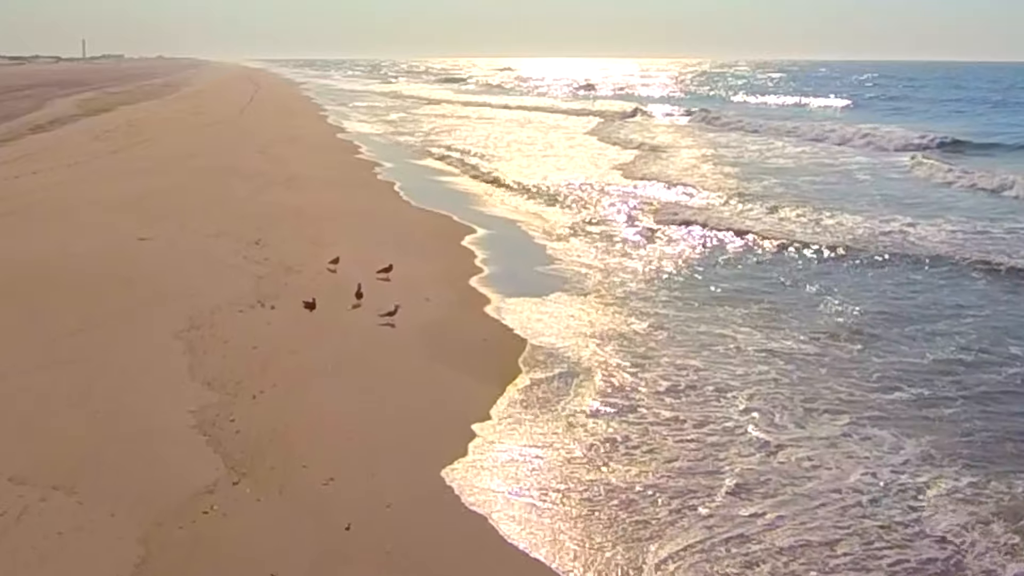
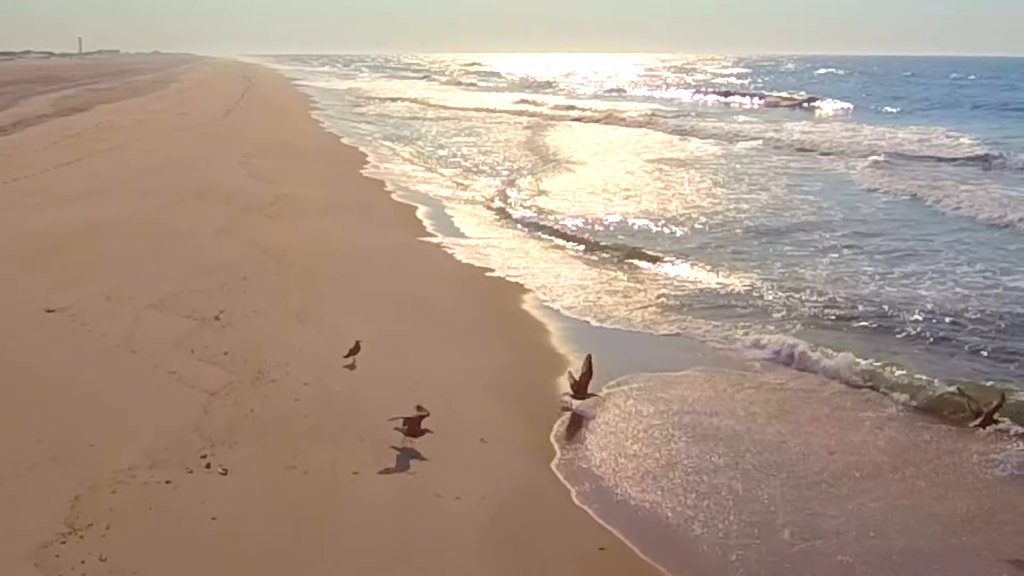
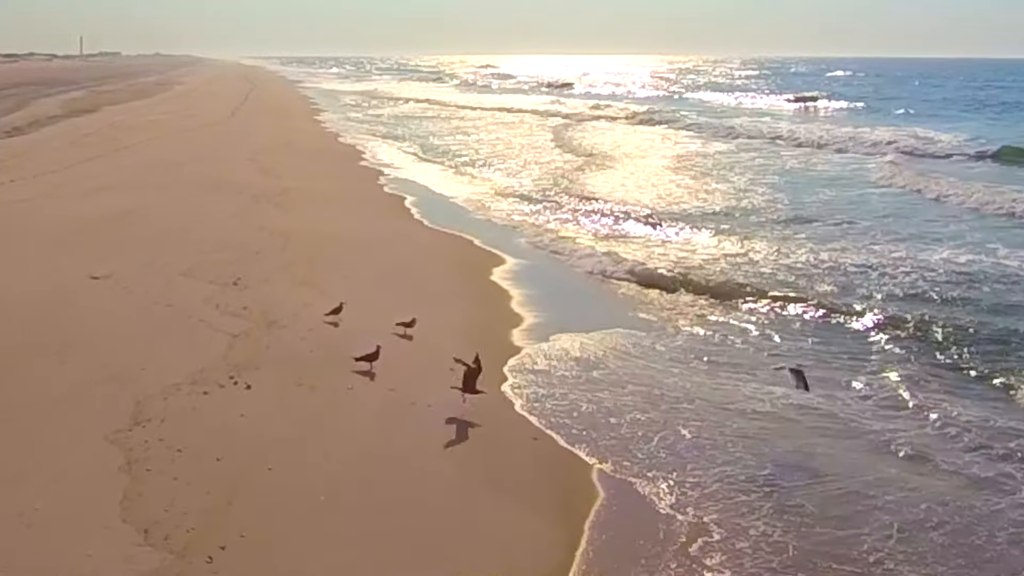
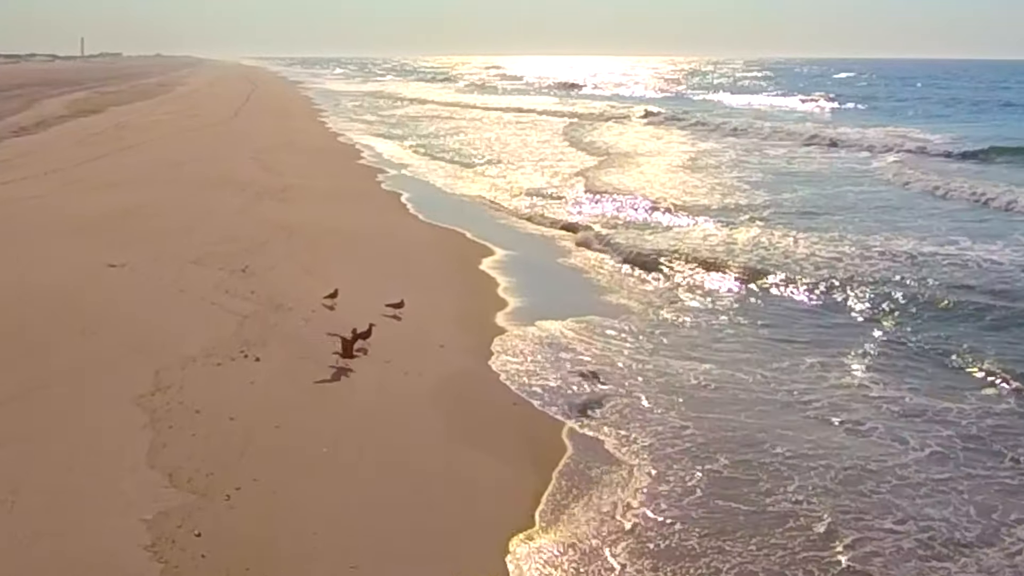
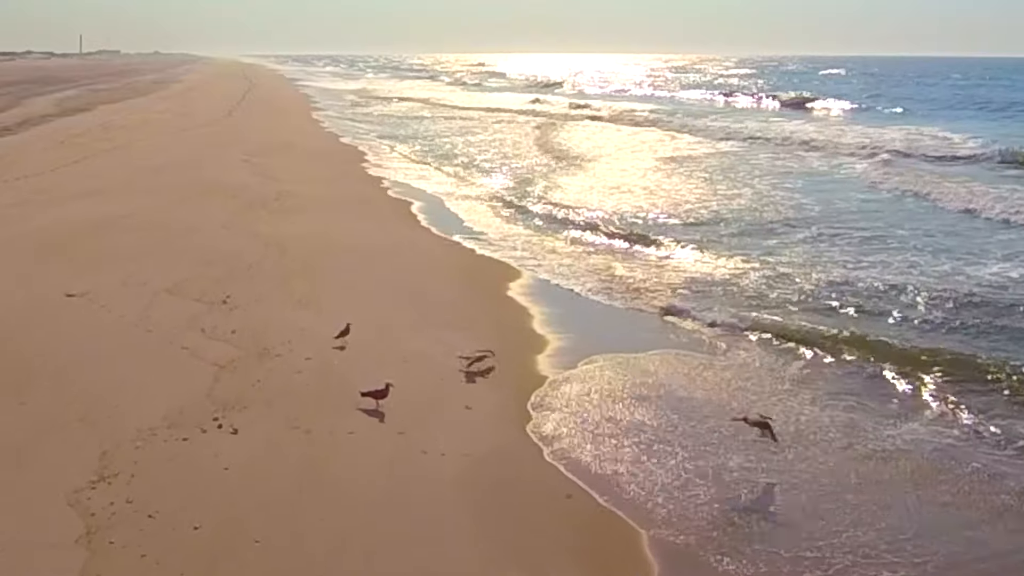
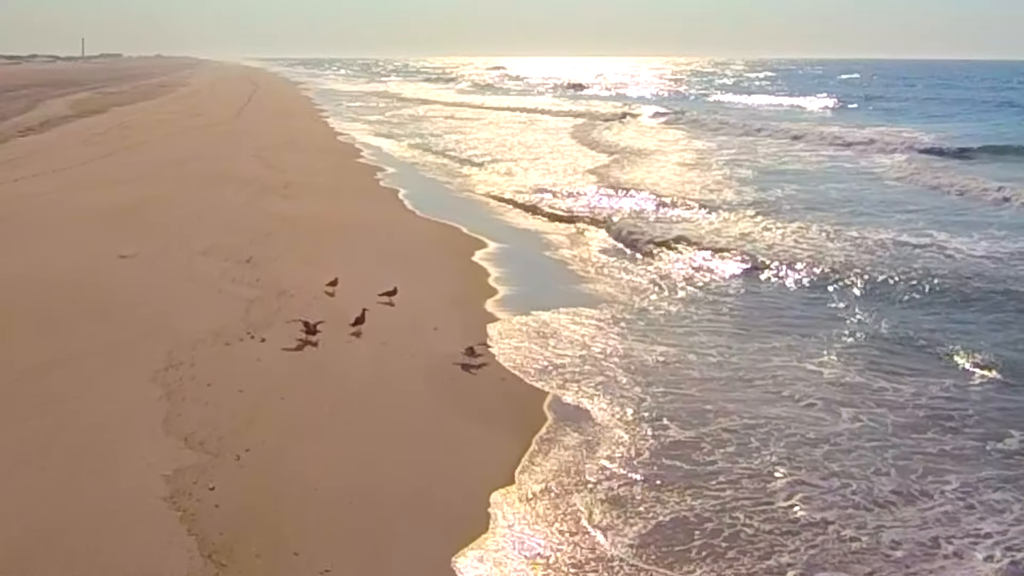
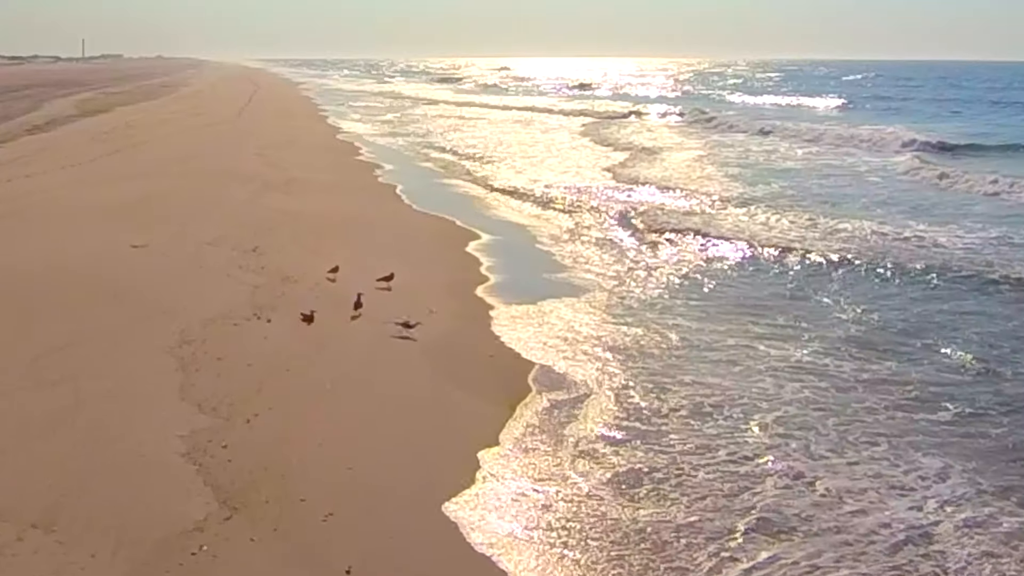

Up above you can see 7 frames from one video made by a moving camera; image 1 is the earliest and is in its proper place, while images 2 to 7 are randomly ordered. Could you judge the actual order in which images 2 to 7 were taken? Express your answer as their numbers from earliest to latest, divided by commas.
7, 6, 4, 3, 5, 2
